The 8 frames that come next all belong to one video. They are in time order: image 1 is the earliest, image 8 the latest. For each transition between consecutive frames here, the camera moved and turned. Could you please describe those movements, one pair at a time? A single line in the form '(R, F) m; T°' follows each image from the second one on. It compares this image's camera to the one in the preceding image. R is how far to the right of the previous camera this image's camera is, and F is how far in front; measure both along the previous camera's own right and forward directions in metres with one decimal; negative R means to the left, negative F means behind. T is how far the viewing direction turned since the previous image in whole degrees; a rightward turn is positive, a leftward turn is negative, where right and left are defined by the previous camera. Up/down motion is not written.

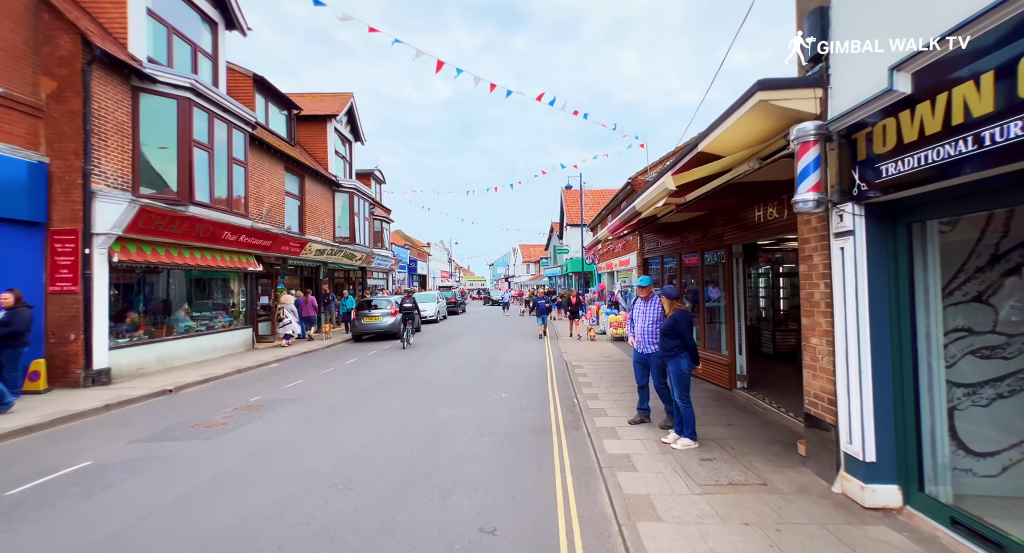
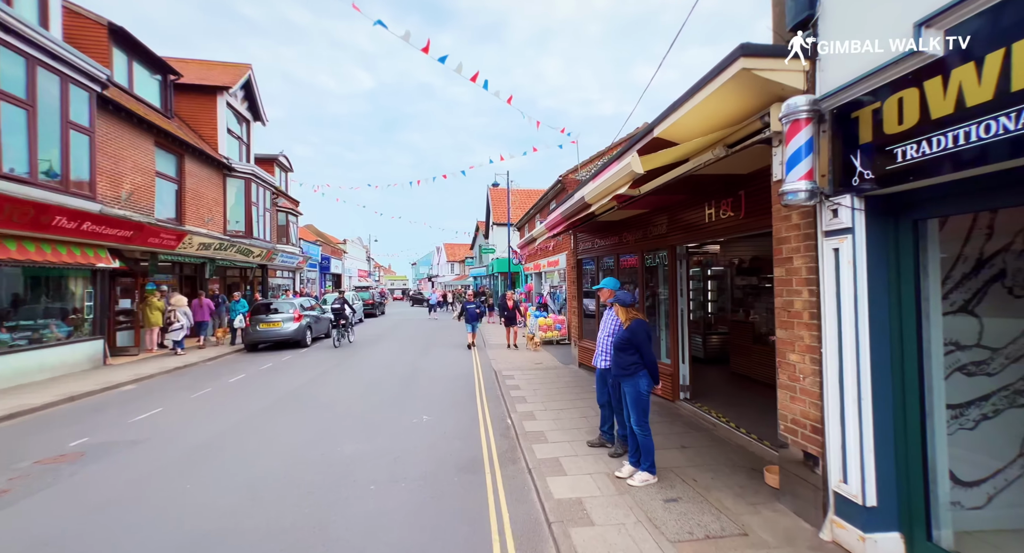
(0.0, +0.9) m; +10°
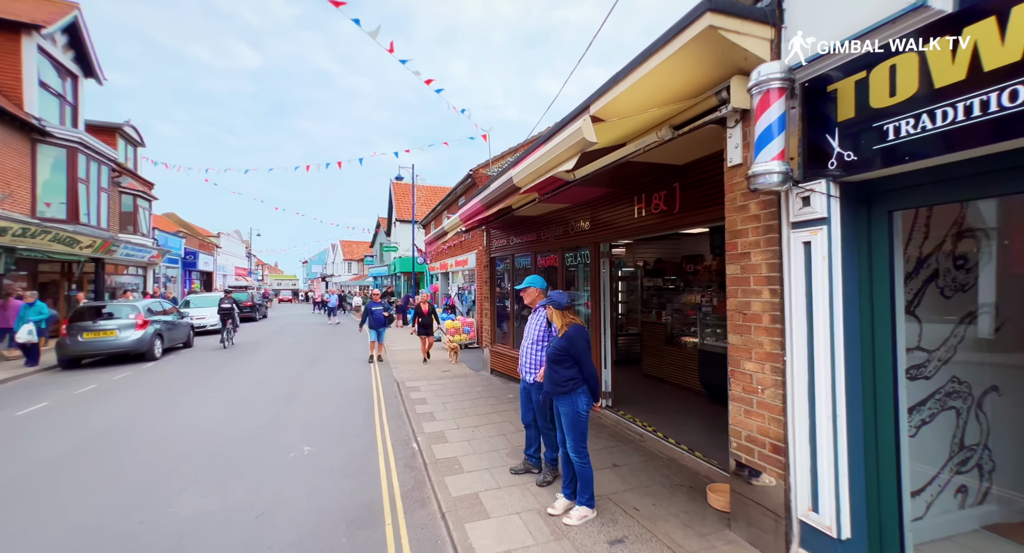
(-0.1, +0.7) m; +12°
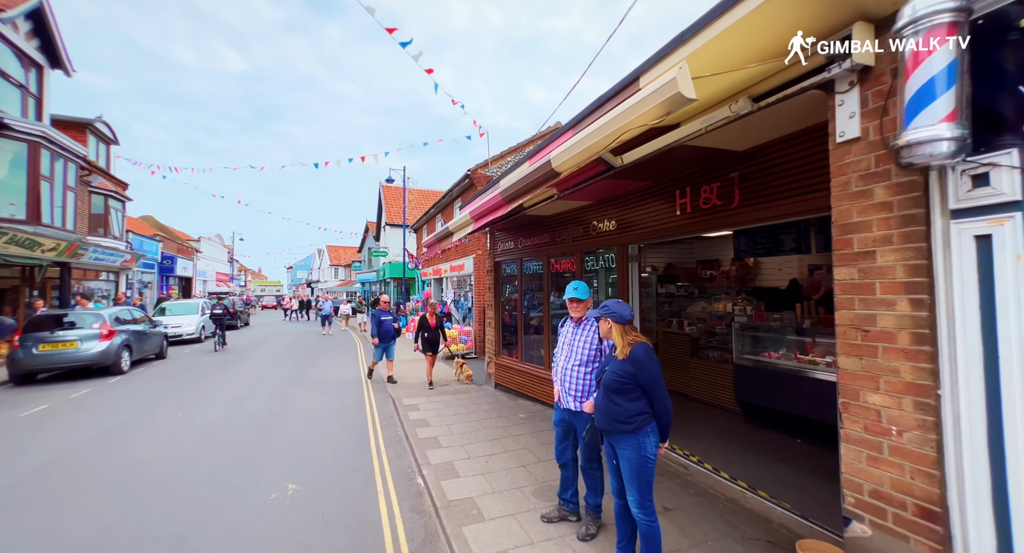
(-0.3, +0.7) m; +2°
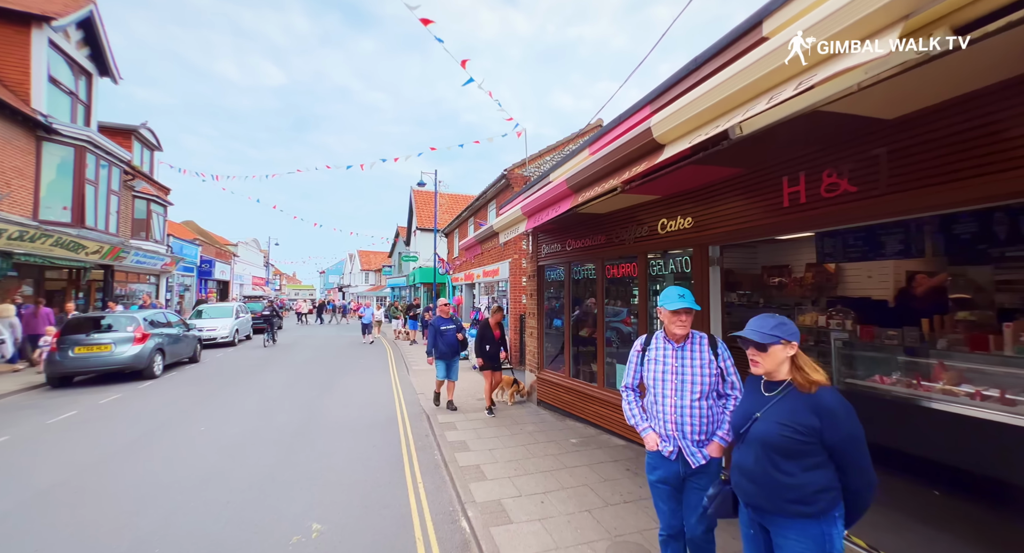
(-0.3, +0.7) m; -4°
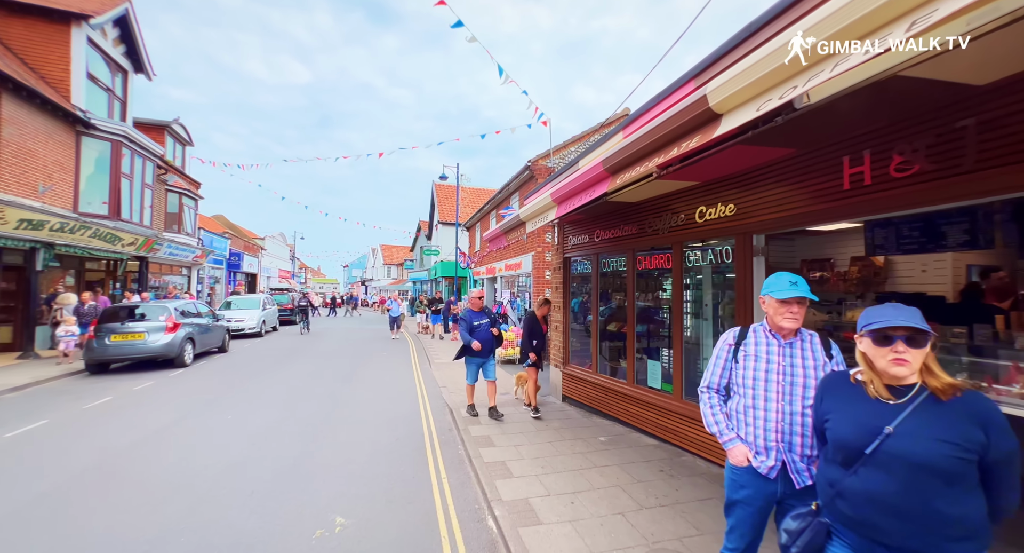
(-0.1, +0.2) m; -3°
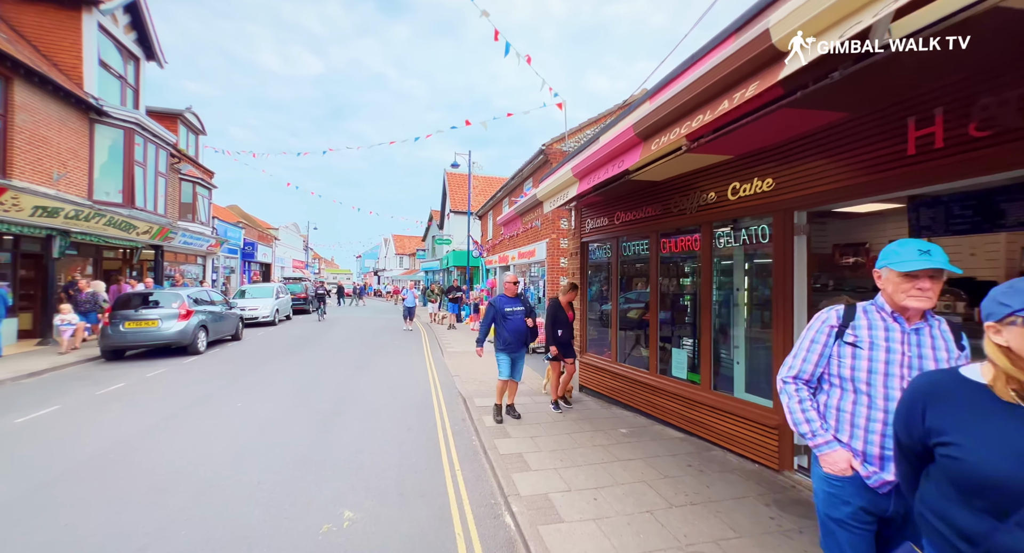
(-0.1, +0.3) m; -2°
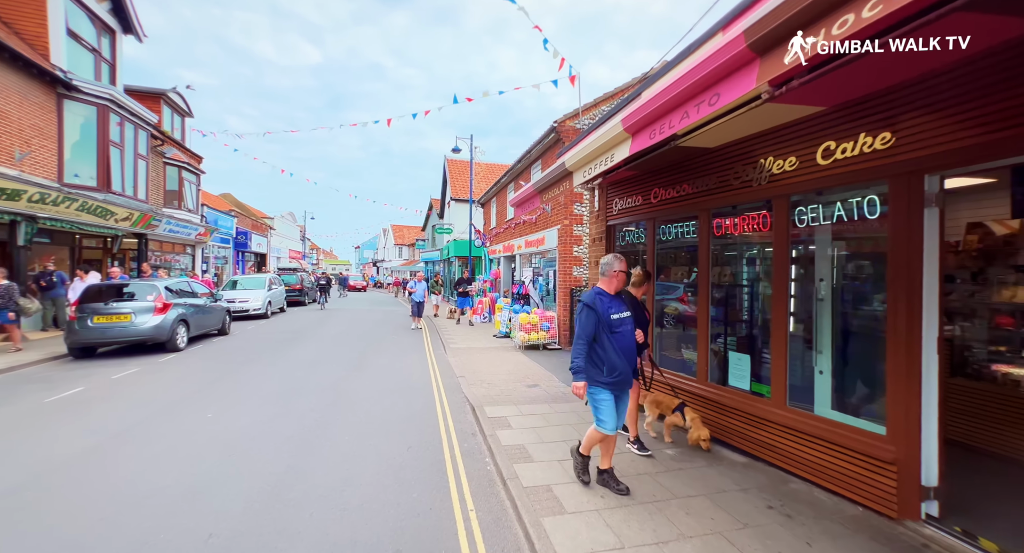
(-0.2, +0.9) m; 0°
